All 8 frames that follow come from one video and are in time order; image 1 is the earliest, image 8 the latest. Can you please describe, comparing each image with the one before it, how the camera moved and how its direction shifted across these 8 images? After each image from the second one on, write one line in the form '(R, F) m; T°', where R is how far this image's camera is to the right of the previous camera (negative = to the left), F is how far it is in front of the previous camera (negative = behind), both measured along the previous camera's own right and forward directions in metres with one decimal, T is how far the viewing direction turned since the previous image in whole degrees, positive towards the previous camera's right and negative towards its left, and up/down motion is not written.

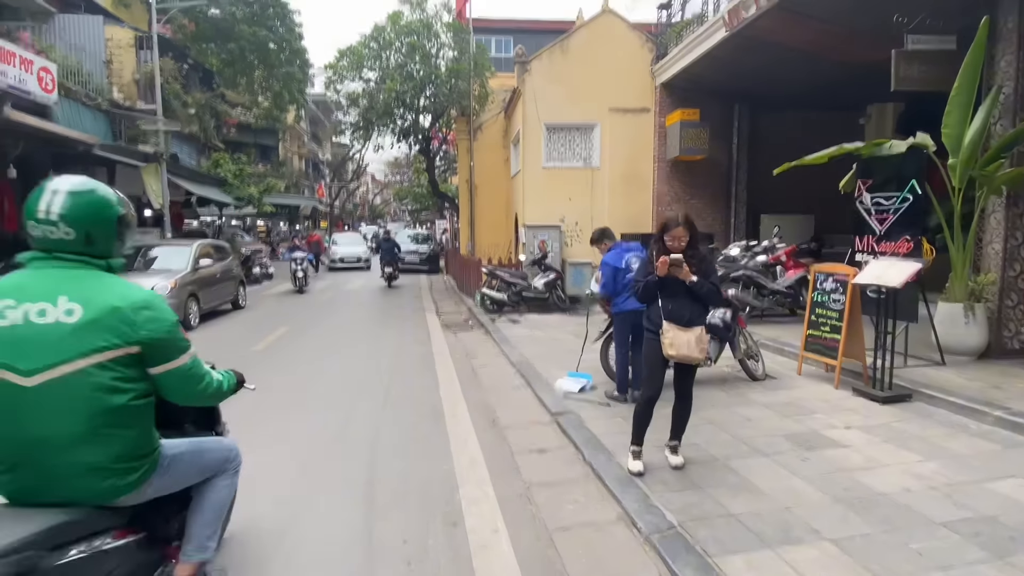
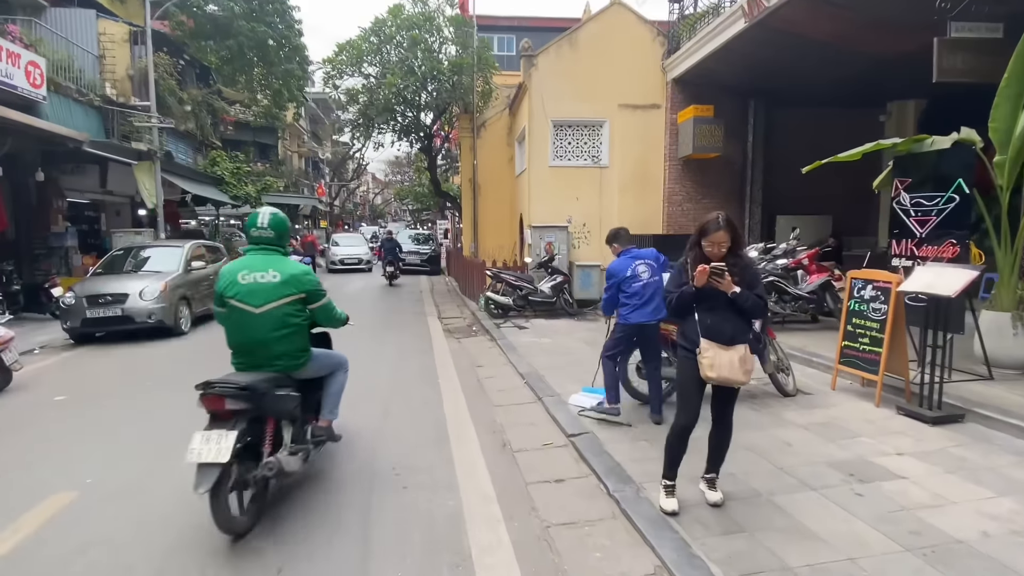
(-0.1, +0.5) m; 0°
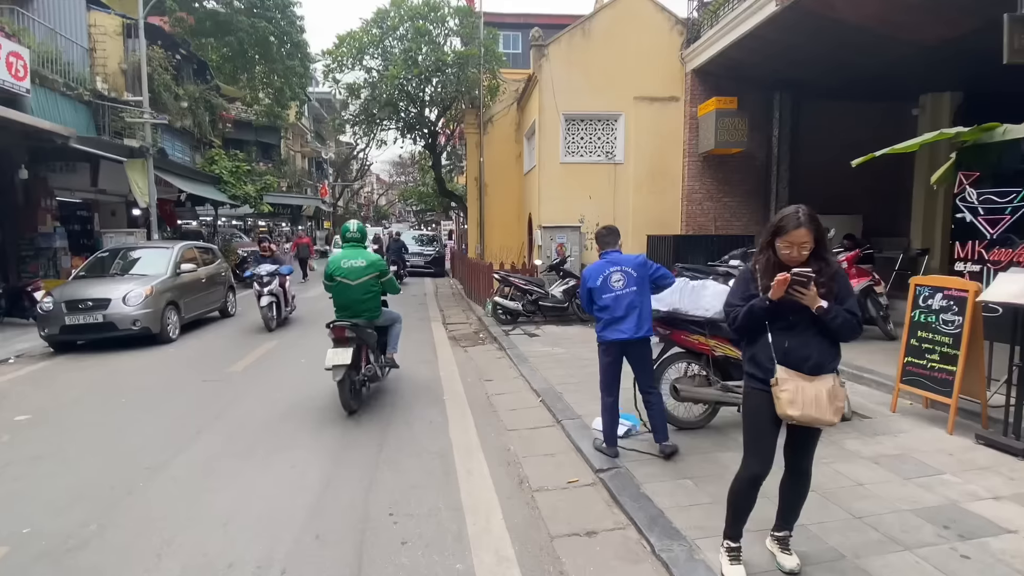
(-0.1, +0.7) m; 0°
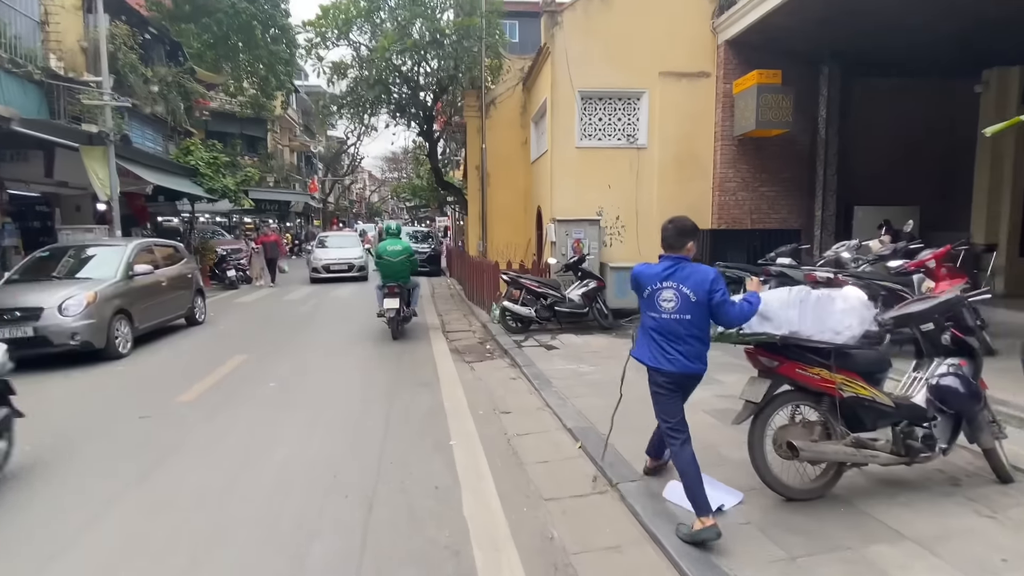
(-0.3, +1.5) m; +1°
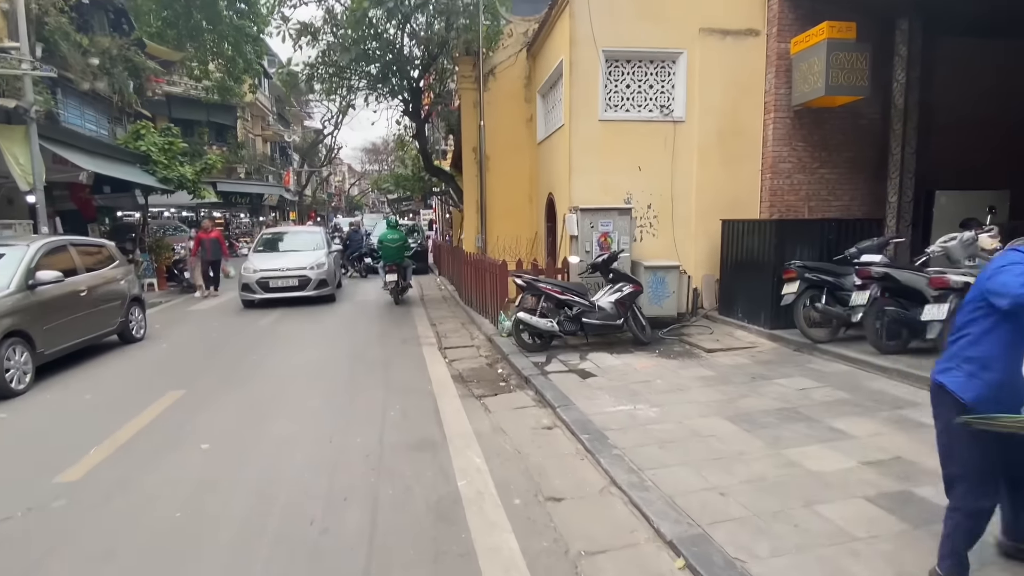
(-0.4, +1.9) m; +2°
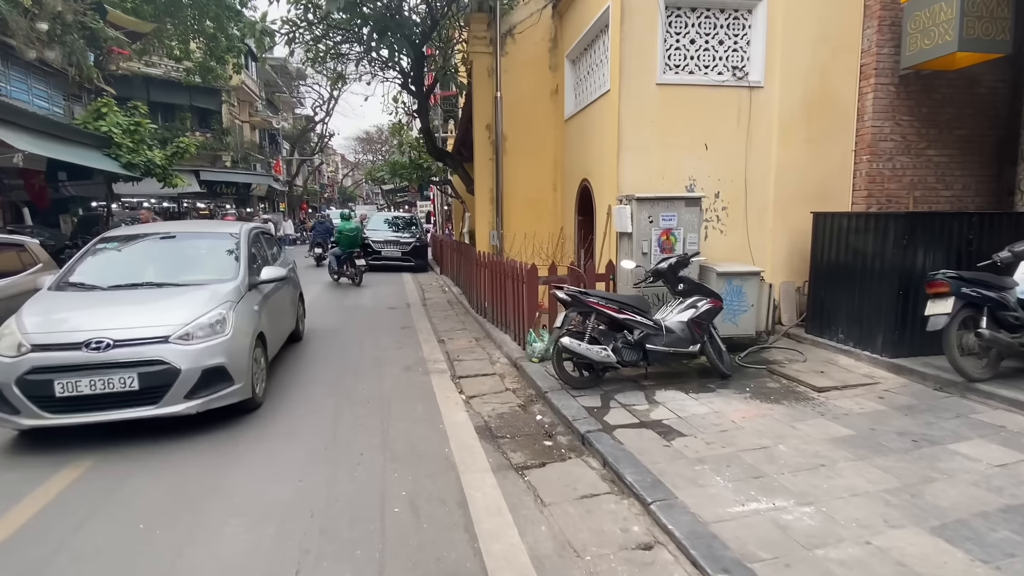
(-0.4, +1.8) m; +1°
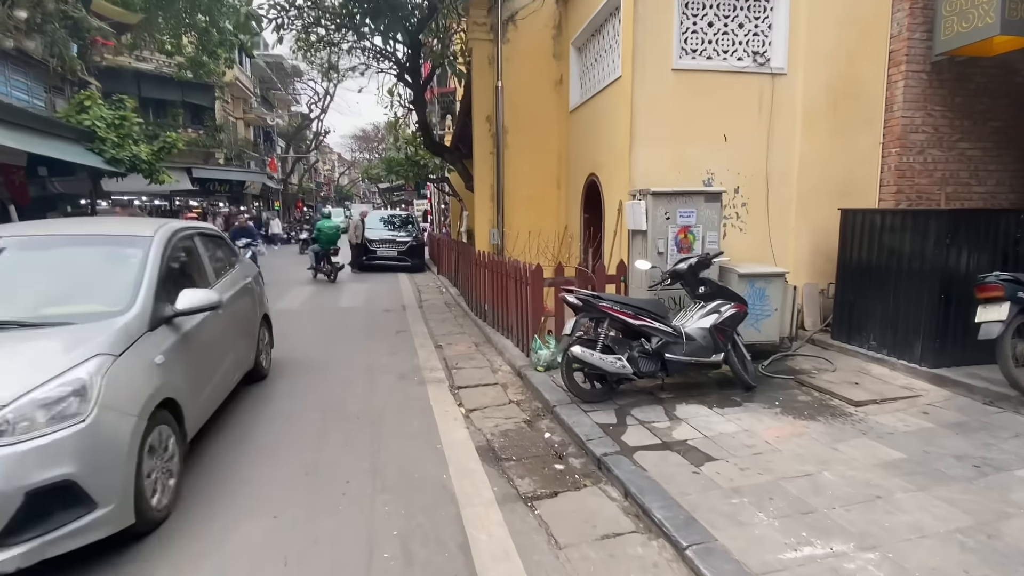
(-0.1, +0.5) m; 0°
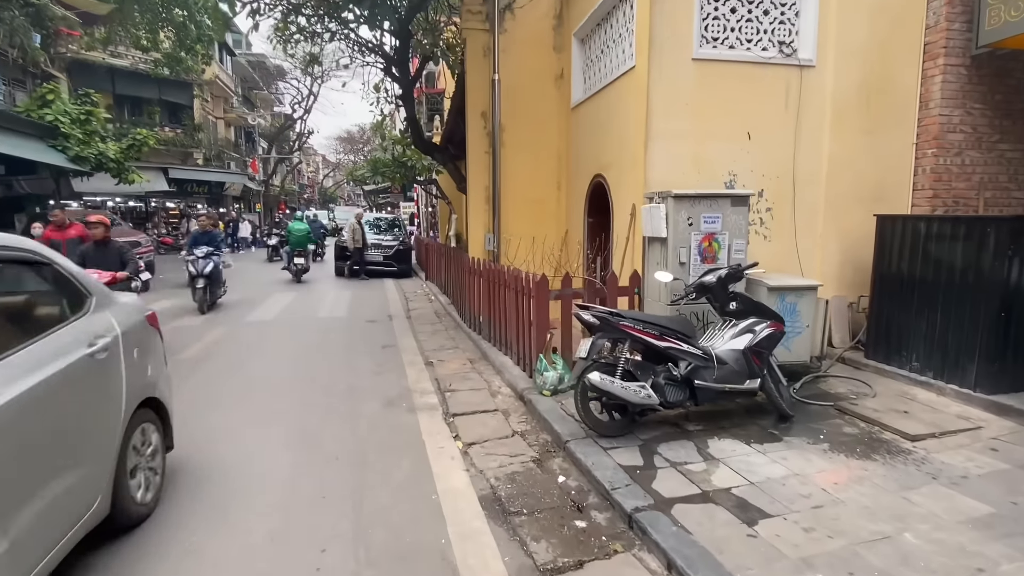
(-0.2, +0.7) m; +1°
